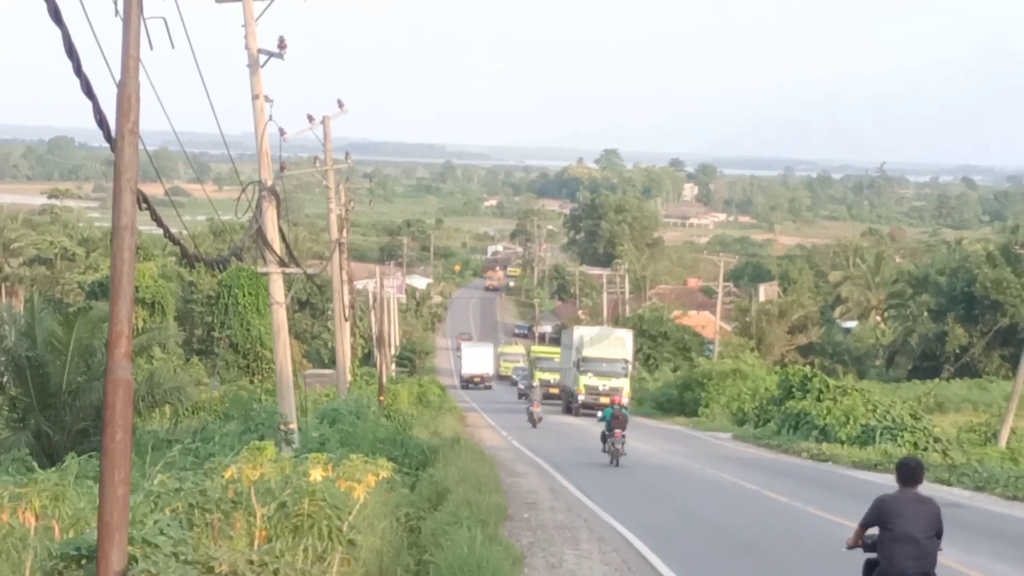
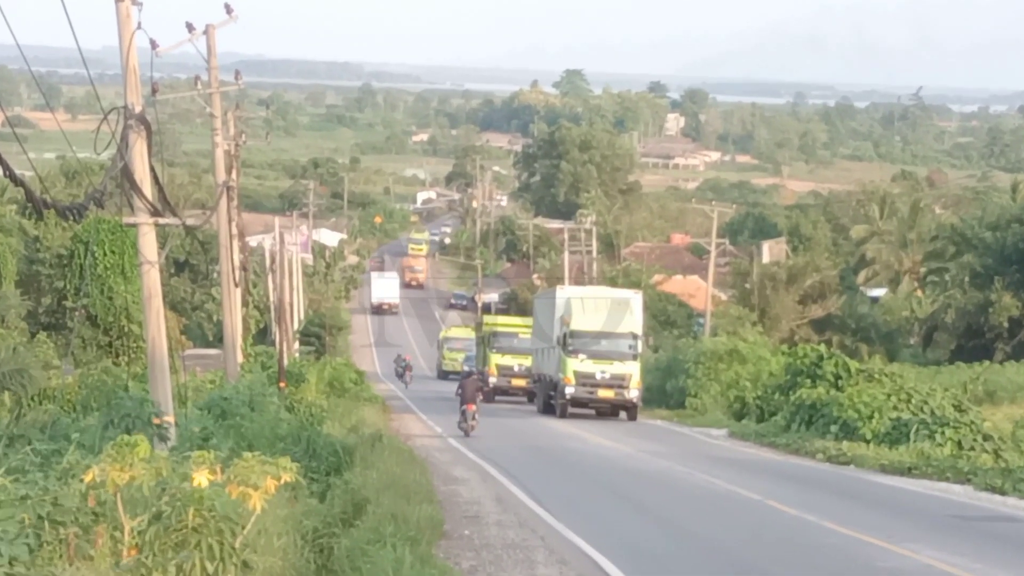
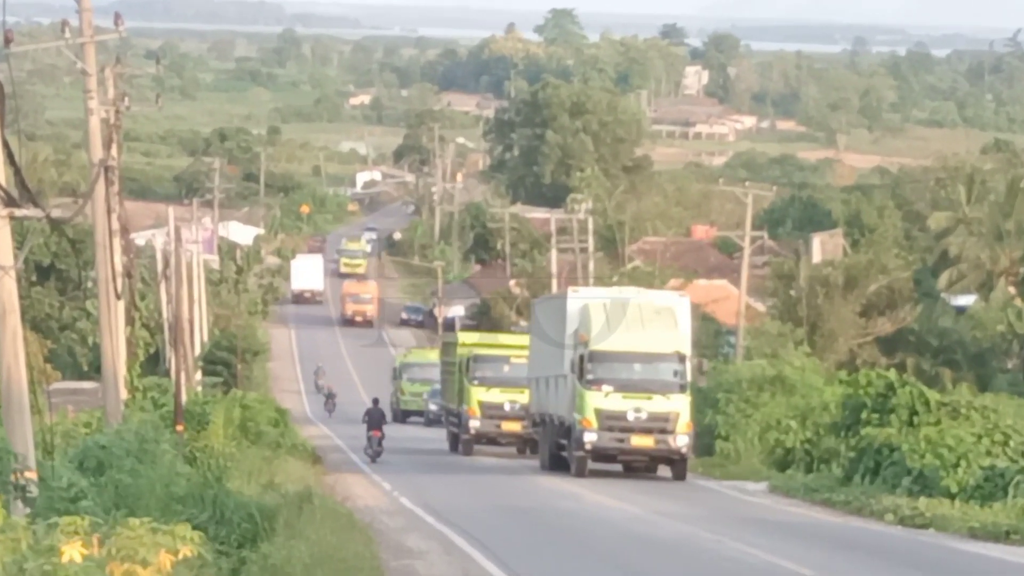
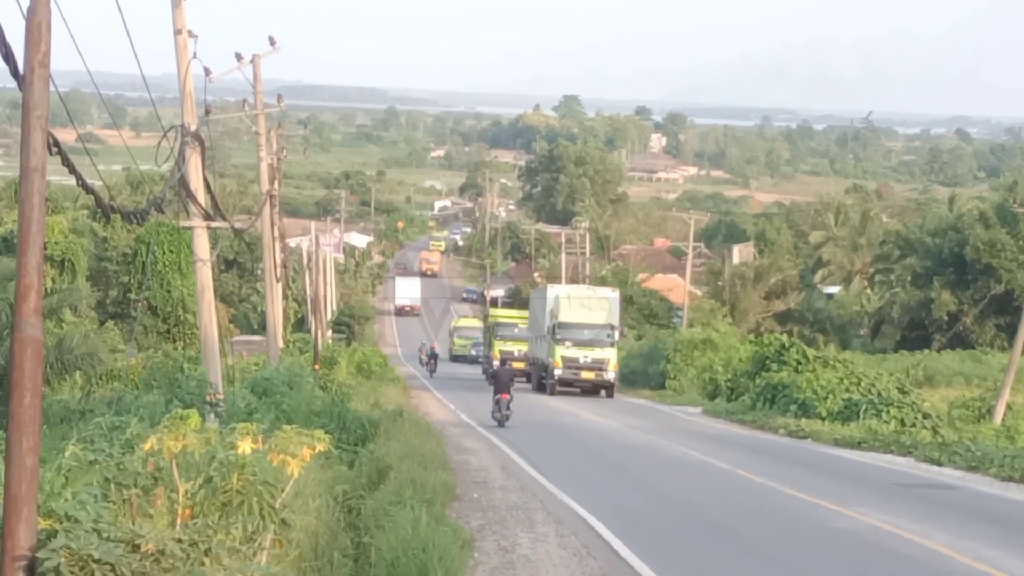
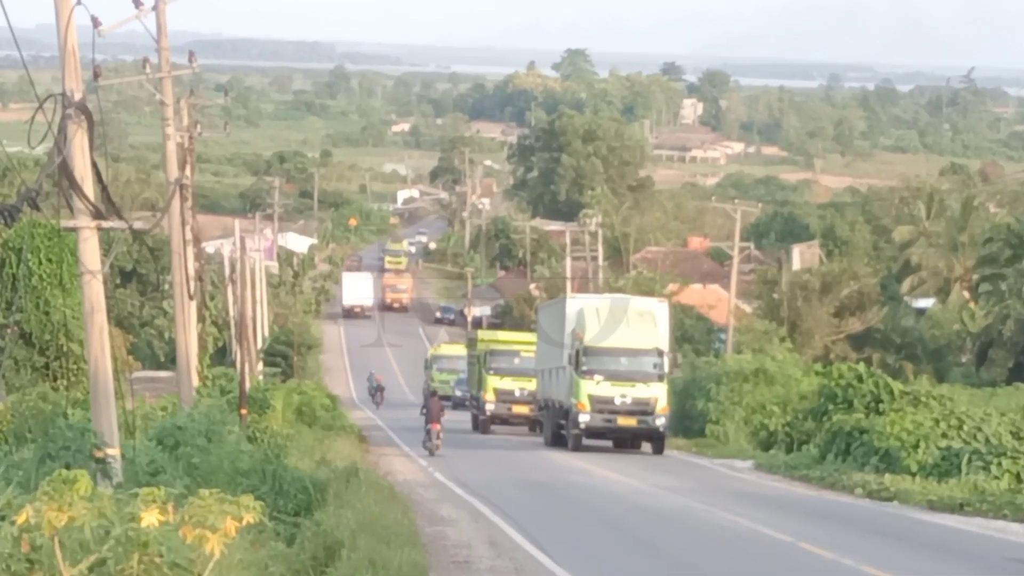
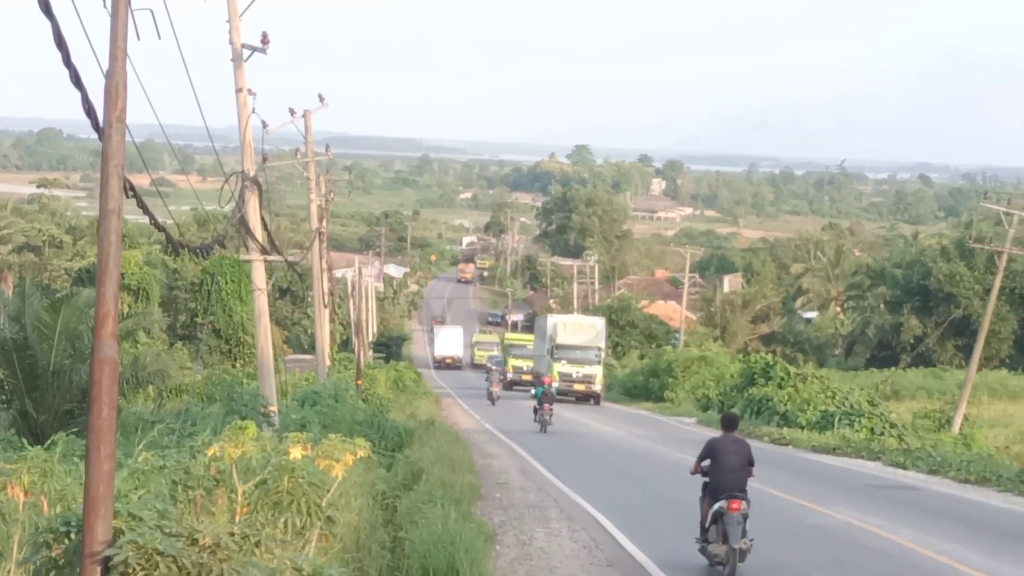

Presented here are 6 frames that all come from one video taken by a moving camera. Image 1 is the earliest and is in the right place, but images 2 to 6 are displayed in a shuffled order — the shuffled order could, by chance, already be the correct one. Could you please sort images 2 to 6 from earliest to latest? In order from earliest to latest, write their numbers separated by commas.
6, 4, 2, 5, 3
